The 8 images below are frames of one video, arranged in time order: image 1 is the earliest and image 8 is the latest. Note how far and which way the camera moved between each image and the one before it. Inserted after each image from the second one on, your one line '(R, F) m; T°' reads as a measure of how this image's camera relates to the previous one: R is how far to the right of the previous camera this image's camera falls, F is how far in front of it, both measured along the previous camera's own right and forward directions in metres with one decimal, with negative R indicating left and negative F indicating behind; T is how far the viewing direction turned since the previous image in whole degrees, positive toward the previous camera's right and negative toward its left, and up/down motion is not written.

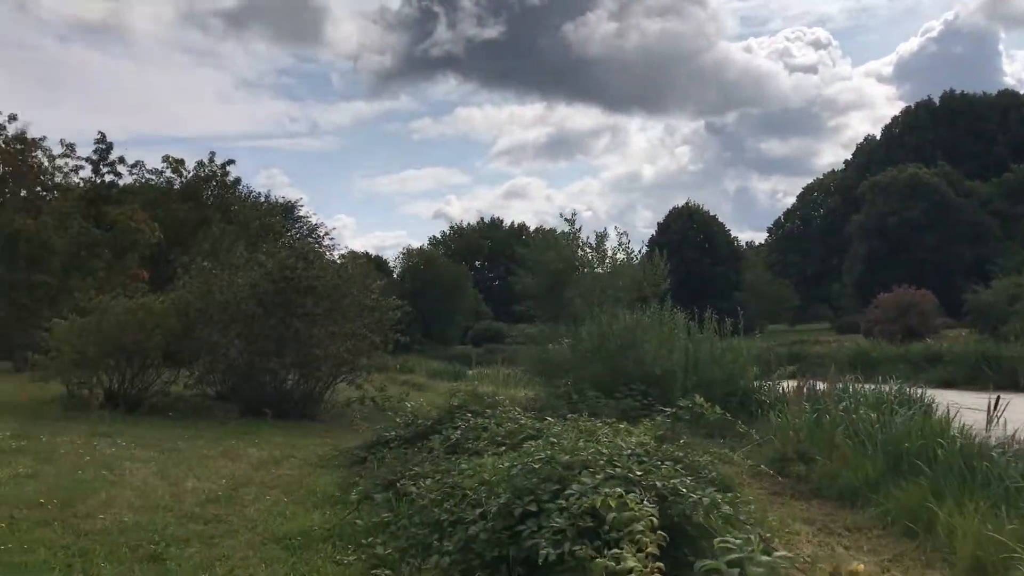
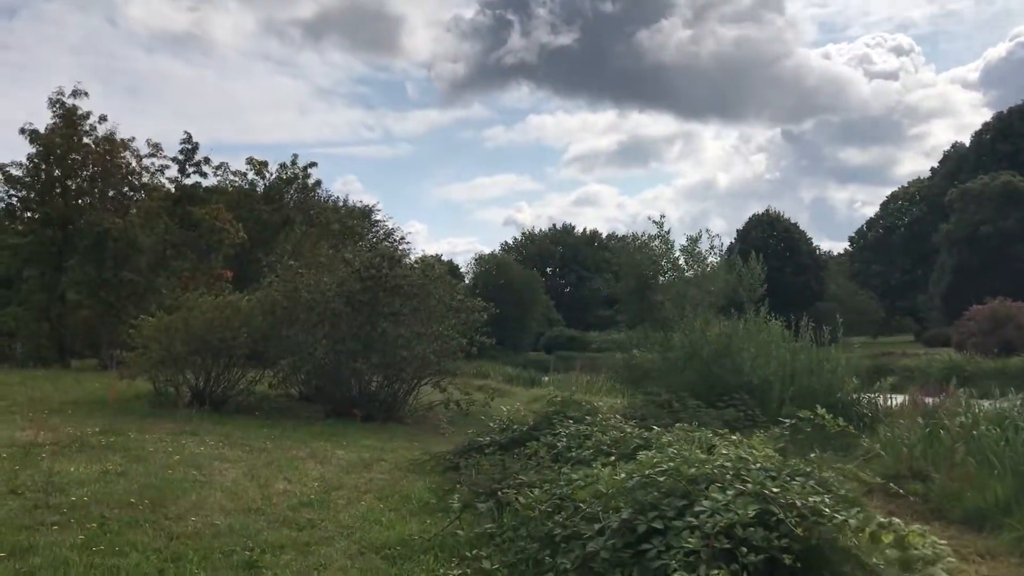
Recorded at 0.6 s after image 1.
(-0.4, +0.6) m; -4°
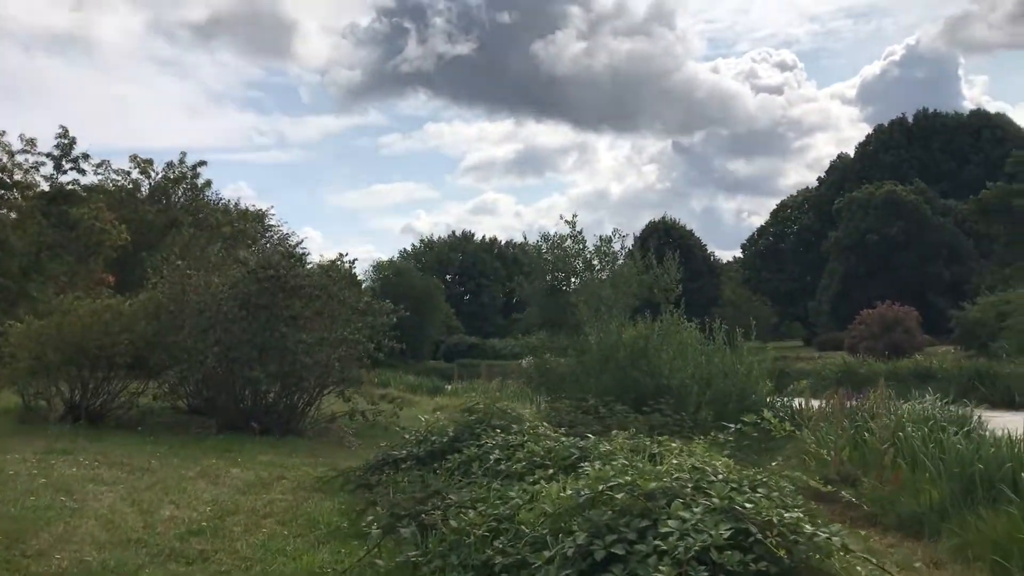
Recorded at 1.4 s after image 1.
(-0.2, +1.0) m; +6°
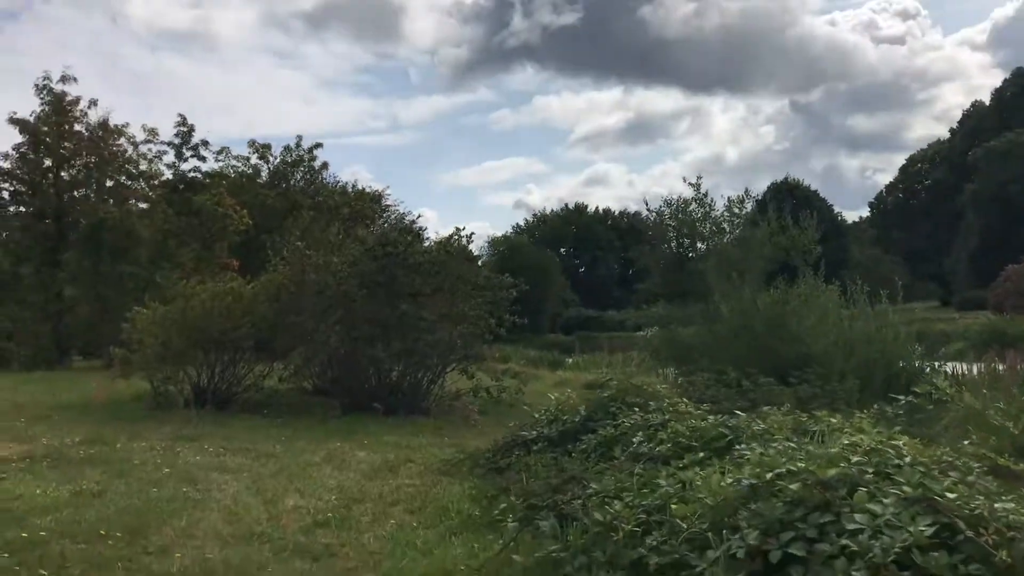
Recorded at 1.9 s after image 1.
(-0.2, +0.7) m; -7°
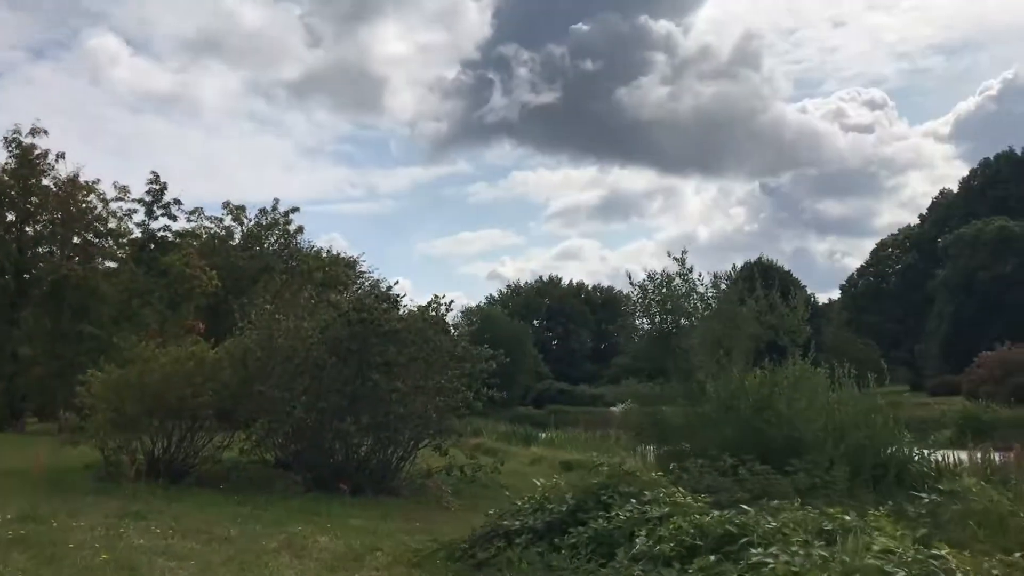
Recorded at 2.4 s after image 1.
(-0.1, +0.7) m; +2°
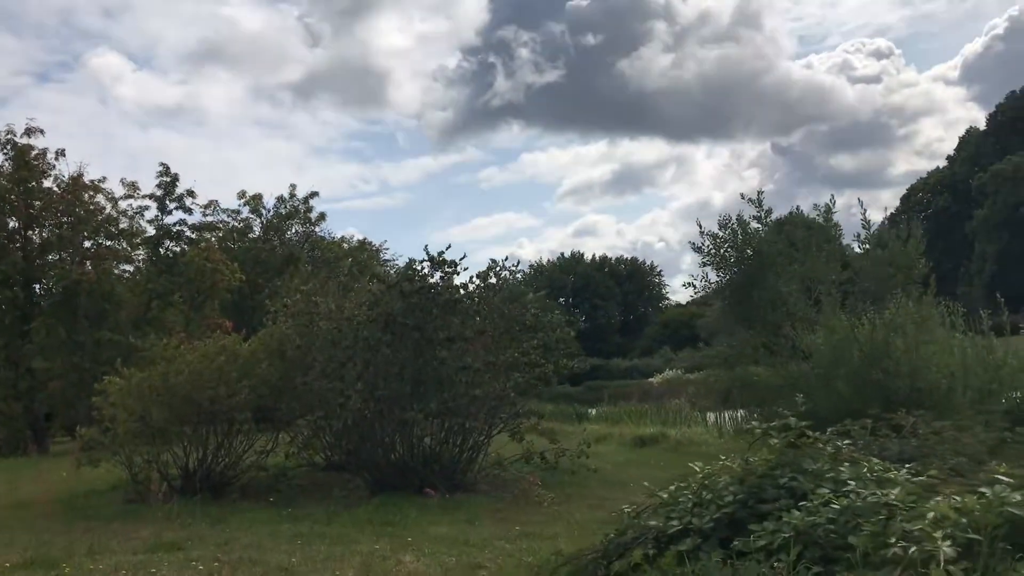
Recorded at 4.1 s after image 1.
(-0.7, +2.1) m; -1°
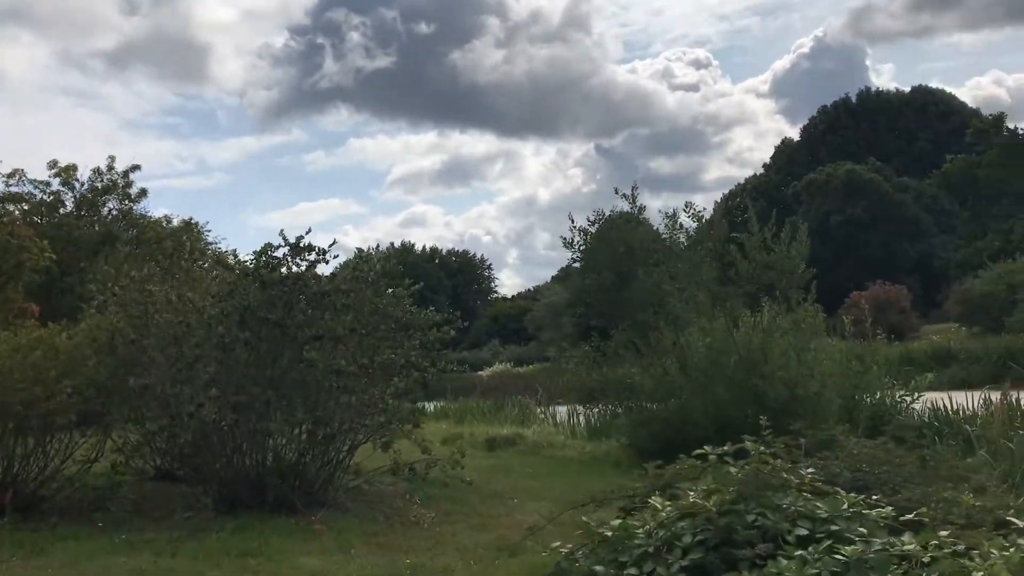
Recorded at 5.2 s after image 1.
(-0.6, +1.2) m; +10°
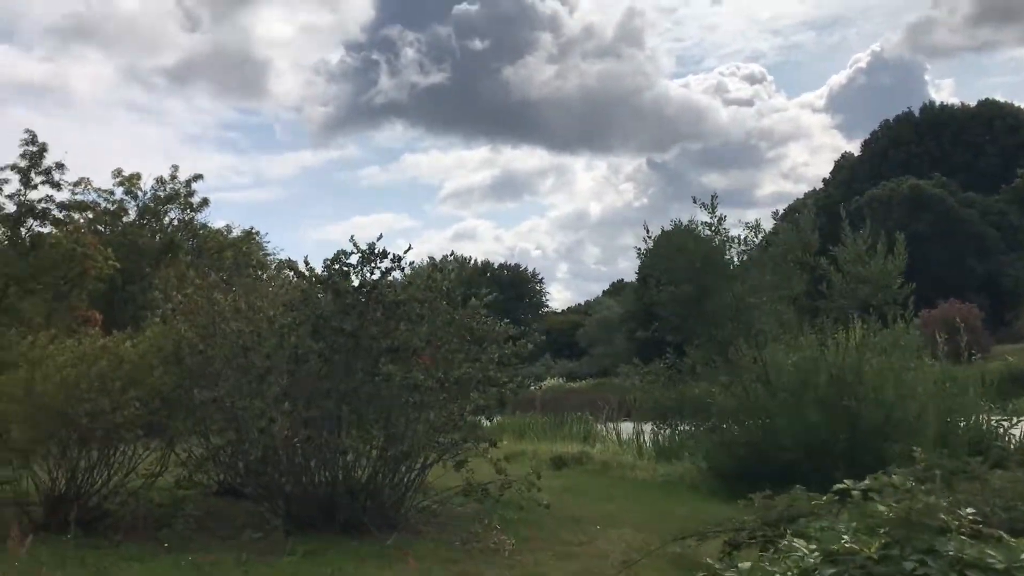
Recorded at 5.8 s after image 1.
(-0.4, +0.6) m; -3°
